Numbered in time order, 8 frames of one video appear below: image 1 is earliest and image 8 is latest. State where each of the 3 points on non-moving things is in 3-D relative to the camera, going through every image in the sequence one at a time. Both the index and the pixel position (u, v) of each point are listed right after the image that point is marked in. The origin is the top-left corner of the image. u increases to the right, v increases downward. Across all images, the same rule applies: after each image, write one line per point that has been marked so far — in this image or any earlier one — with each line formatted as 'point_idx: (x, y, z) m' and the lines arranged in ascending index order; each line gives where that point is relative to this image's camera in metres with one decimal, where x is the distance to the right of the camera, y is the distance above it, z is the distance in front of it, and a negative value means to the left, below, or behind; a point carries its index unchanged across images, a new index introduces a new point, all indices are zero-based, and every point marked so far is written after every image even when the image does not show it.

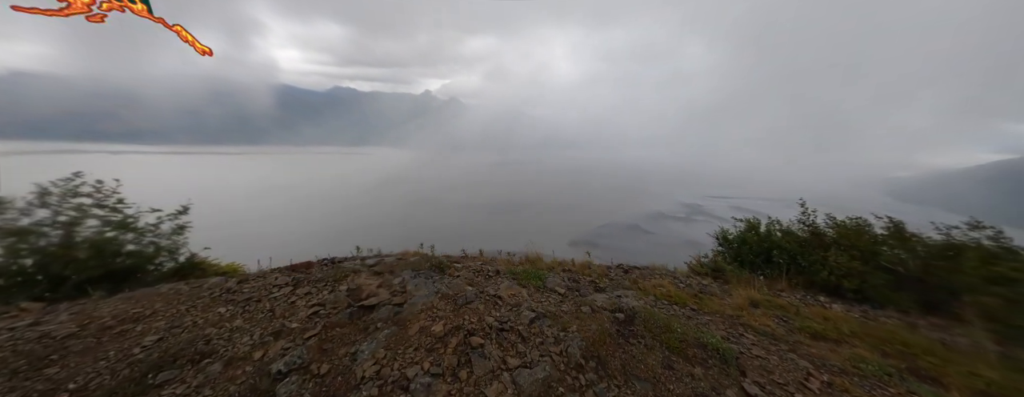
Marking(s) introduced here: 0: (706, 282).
0: (+4.2, -1.8, +6.1) m
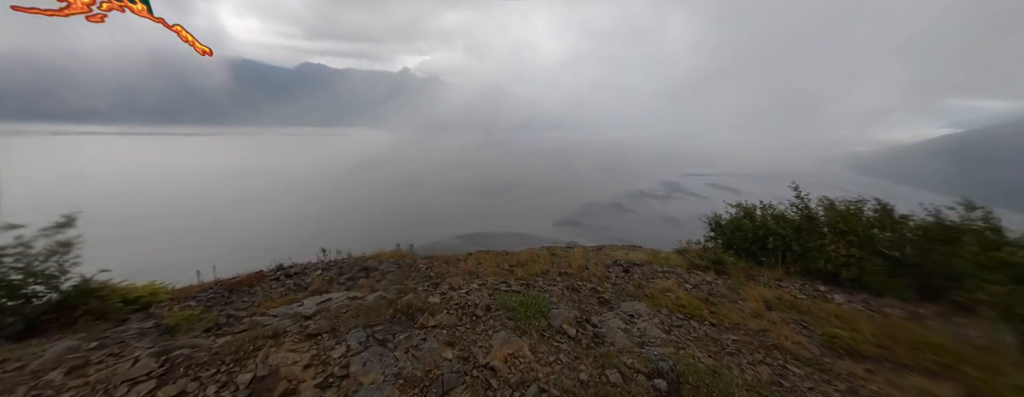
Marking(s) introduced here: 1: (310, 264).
0: (+3.9, -1.6, +5.6) m
1: (-4.3, -1.5, +6.0) m
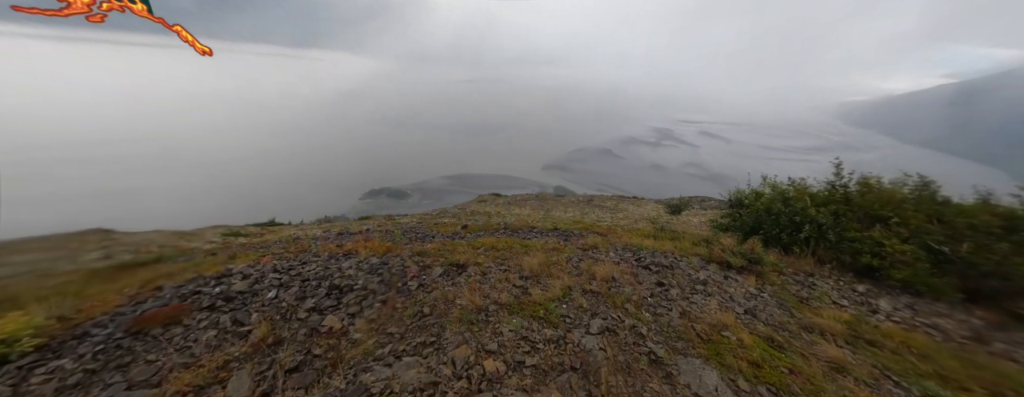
0: (+4.1, -1.5, +4.8) m
1: (-4.2, -1.2, +4.7) m
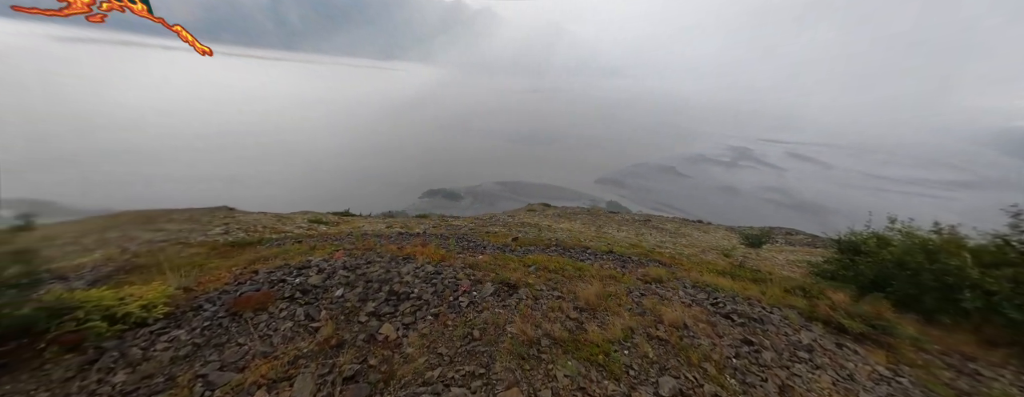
0: (+4.8, -2.2, +3.7) m
1: (-3.2, -1.3, +5.2) m
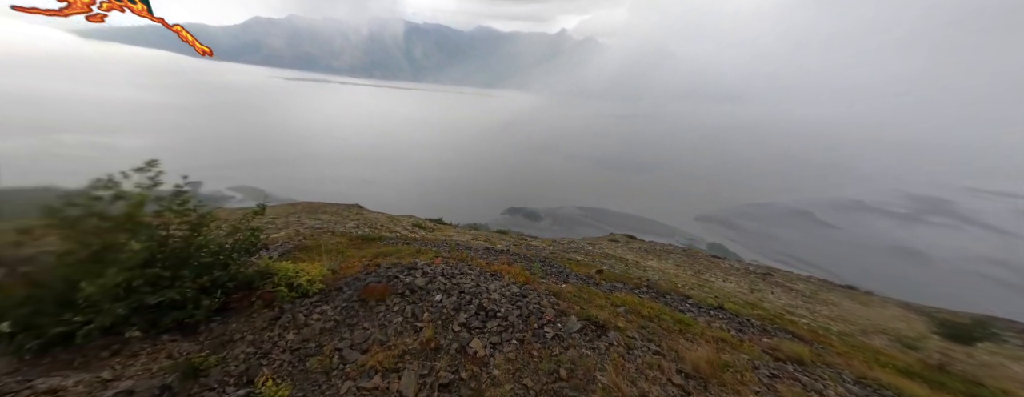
0: (+5.6, -3.1, +1.9) m
1: (-1.5, -1.5, +5.8) m
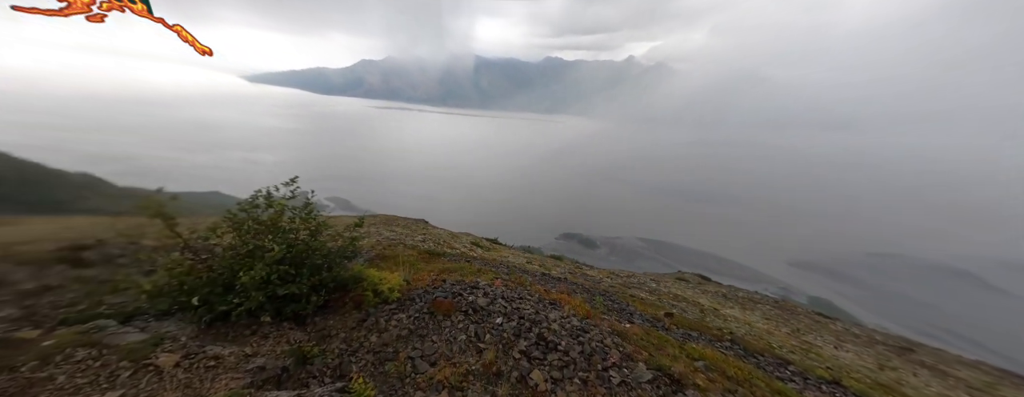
0: (+5.8, -3.6, +0.5) m
1: (-0.3, -2.0, +5.8) m
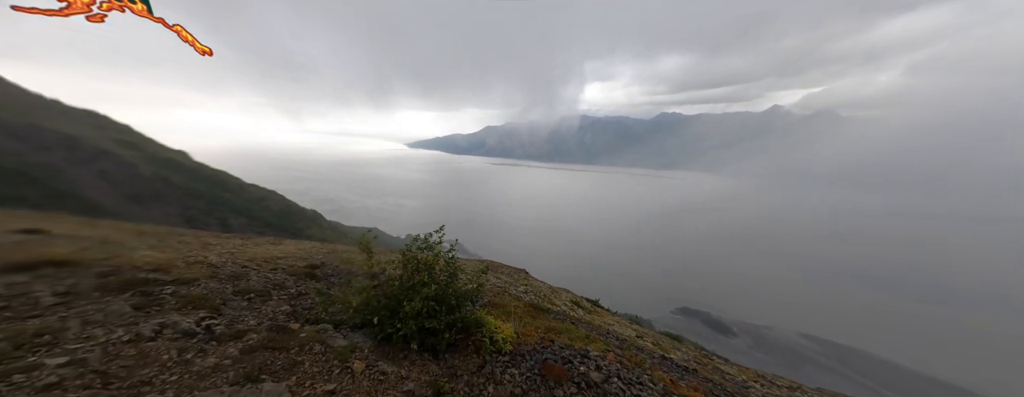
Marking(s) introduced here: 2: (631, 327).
0: (+5.5, -3.9, -2.3) m
1: (+1.9, -3.2, +5.1) m
2: (+6.8, -7.1, +15.1) m
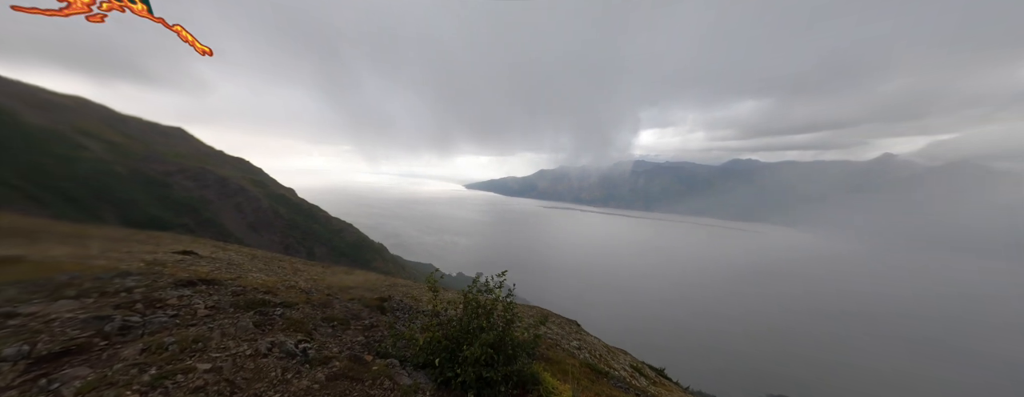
0: (+4.9, -3.7, -3.9) m
1: (+2.7, -4.0, +4.1) m
2: (+9.3, -9.5, +12.3) m
